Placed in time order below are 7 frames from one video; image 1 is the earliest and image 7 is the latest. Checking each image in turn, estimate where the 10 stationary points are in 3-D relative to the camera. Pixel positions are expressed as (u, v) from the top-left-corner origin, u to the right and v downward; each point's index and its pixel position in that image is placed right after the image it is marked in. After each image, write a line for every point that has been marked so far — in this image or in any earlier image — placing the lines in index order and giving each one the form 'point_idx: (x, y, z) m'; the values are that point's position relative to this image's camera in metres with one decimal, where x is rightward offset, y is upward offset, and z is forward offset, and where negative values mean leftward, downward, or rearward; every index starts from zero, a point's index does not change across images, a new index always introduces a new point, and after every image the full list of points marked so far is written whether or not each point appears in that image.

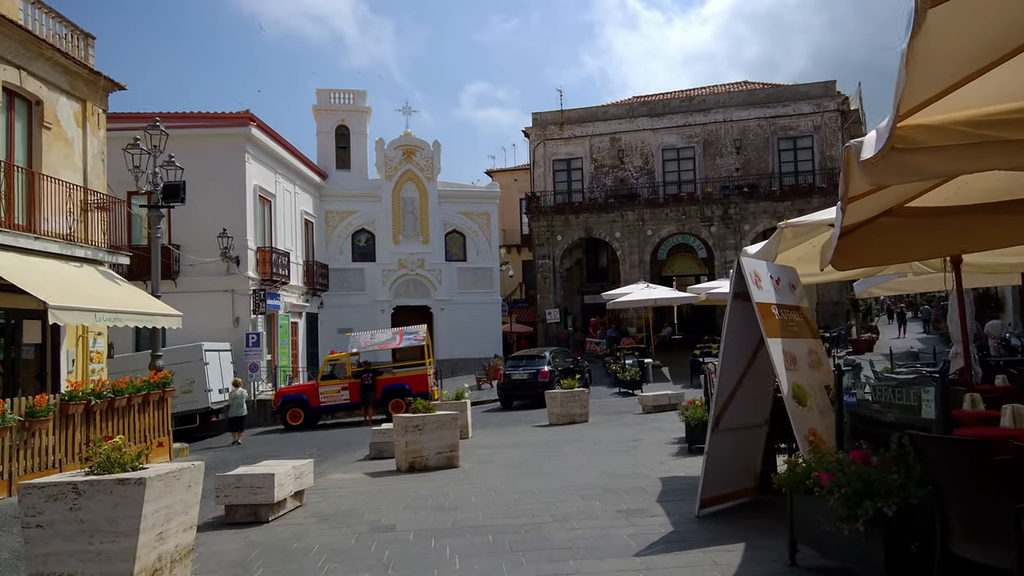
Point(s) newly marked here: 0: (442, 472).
0: (-0.8, -2.1, +10.3) m
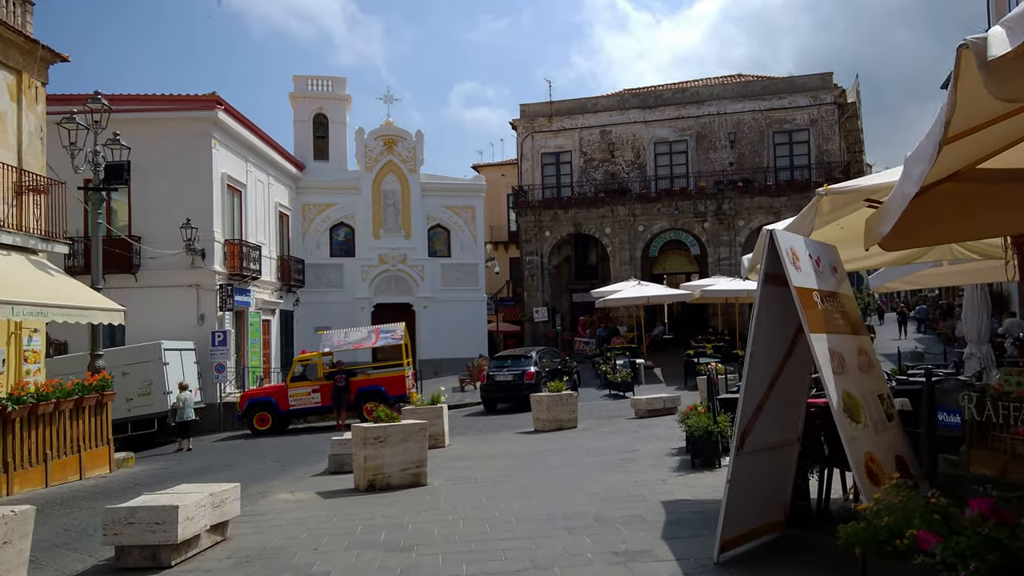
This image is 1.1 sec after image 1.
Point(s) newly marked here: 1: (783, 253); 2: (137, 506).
0: (-1.0, -2.0, +8.8) m
1: (+1.5, +0.2, +5.0) m
2: (-2.4, -1.4, +5.7) m
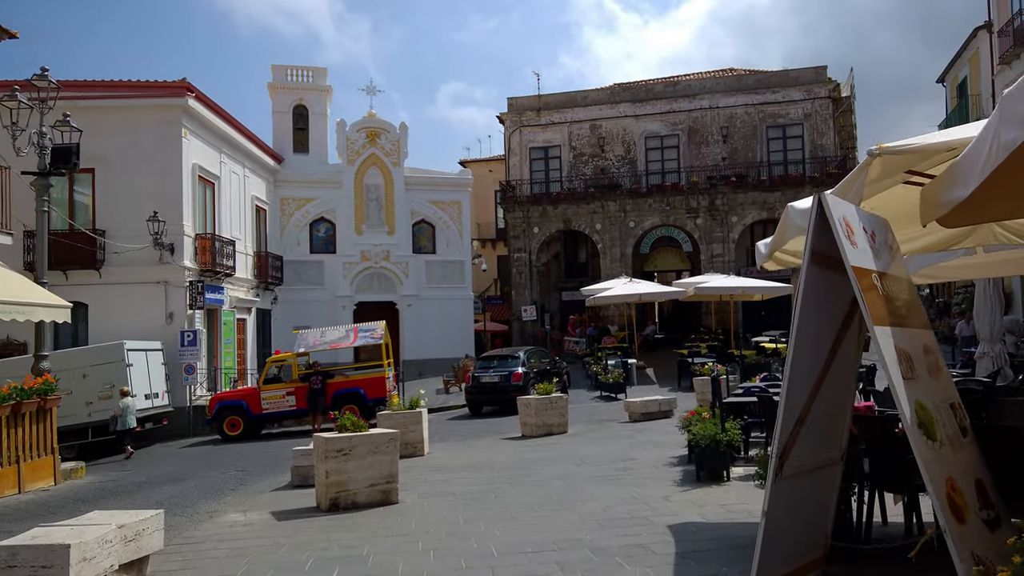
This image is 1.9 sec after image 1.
0: (-1.2, -1.9, +7.7) m
1: (+1.4, +0.3, +3.9) m
2: (-2.5, -1.3, +4.5) m
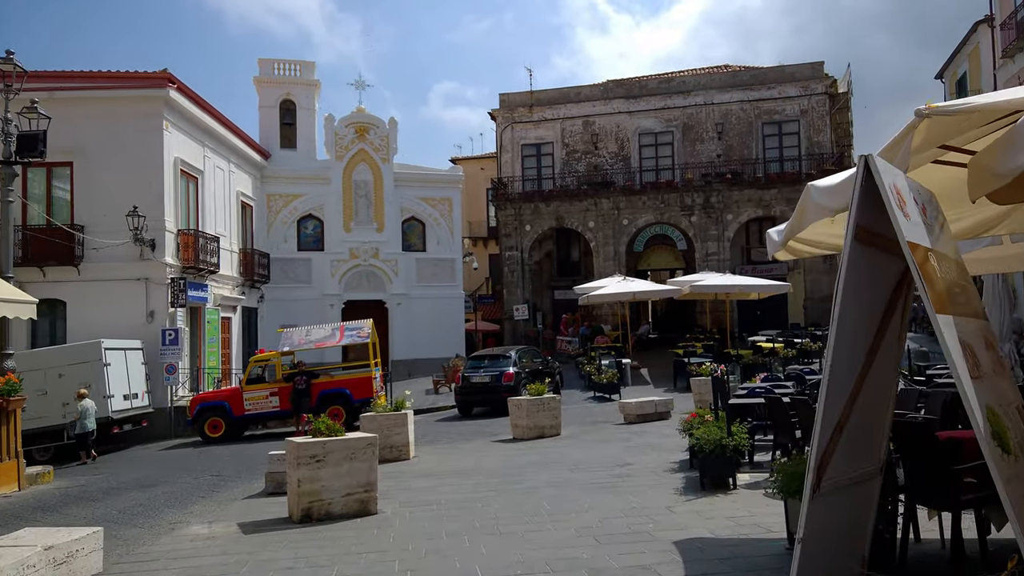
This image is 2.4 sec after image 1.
0: (-1.3, -1.9, +7.1) m
1: (+1.4, +0.4, +3.3) m
2: (-2.5, -1.2, +3.9) m
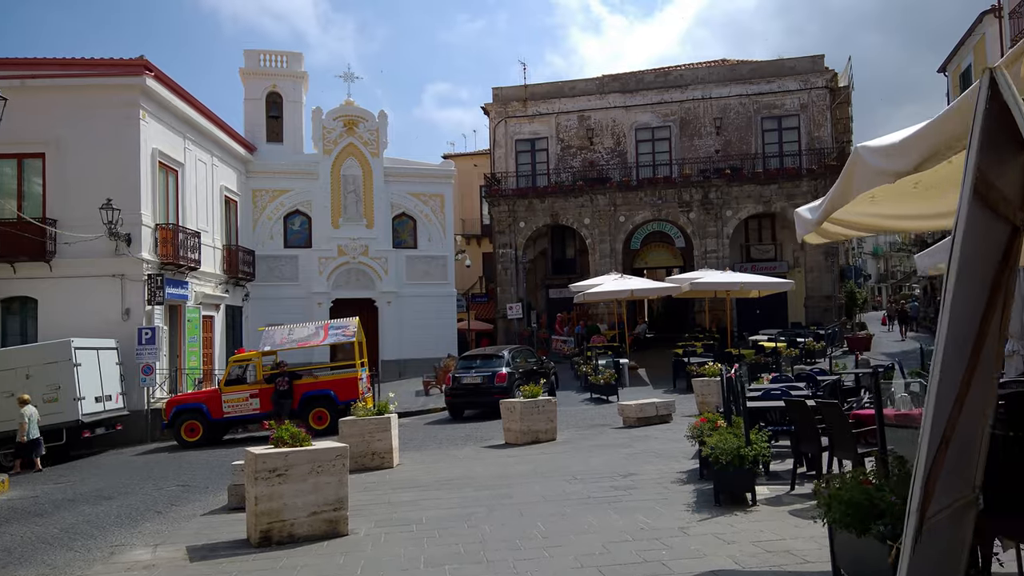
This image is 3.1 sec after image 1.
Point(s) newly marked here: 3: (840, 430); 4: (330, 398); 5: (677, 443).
0: (-1.3, -1.8, +6.1) m
1: (+1.3, +0.4, +2.4) m
2: (-2.6, -1.1, +3.0) m
3: (+2.6, -1.1, +7.0) m
4: (-3.8, -2.3, +18.6) m
5: (+2.1, -2.0, +11.7) m
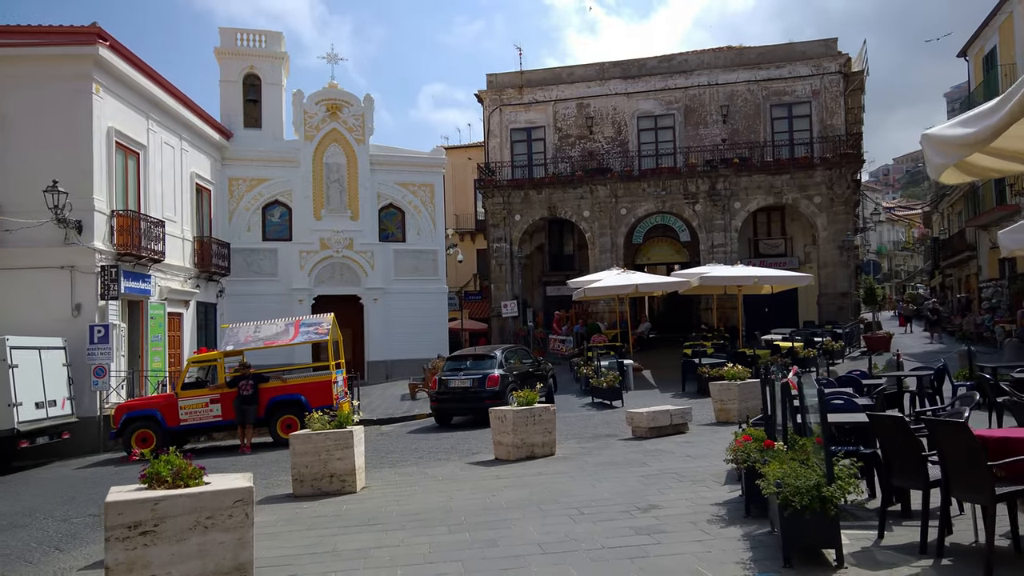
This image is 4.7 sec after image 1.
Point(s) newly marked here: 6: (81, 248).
0: (-1.4, -1.6, +4.1) m
1: (+1.2, +0.6, +0.3) m
2: (-2.7, -1.0, +0.9) m
3: (+2.5, -0.9, +4.9) m
4: (-3.9, -2.1, +16.5) m
5: (+2.0, -1.9, +9.7) m
6: (-8.8, +0.8, +18.4) m
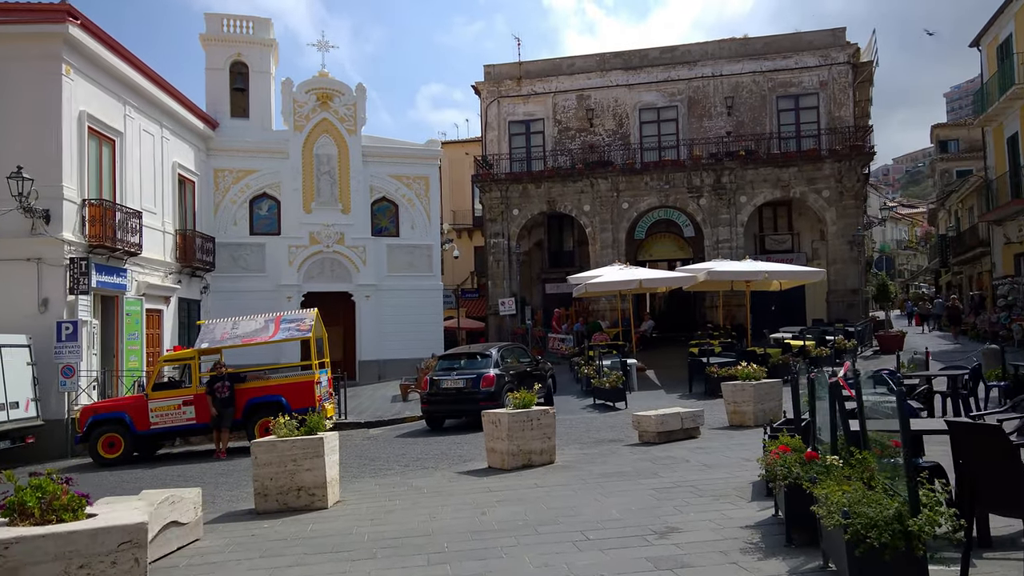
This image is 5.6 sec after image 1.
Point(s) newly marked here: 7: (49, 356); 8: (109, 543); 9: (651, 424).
0: (-1.5, -1.5, +2.9) m
1: (+1.2, +0.7, -0.8) m
2: (-2.7, -0.8, -0.3) m
3: (+2.4, -0.8, +3.8) m
4: (-3.9, -2.0, +15.4) m
5: (+2.0, -1.7, +8.5) m
6: (-8.8, +0.9, +17.2) m
7: (-8.8, -1.3, +17.1) m
8: (-1.5, -0.9, +3.3) m
9: (+1.8, -1.7, +11.6) m
